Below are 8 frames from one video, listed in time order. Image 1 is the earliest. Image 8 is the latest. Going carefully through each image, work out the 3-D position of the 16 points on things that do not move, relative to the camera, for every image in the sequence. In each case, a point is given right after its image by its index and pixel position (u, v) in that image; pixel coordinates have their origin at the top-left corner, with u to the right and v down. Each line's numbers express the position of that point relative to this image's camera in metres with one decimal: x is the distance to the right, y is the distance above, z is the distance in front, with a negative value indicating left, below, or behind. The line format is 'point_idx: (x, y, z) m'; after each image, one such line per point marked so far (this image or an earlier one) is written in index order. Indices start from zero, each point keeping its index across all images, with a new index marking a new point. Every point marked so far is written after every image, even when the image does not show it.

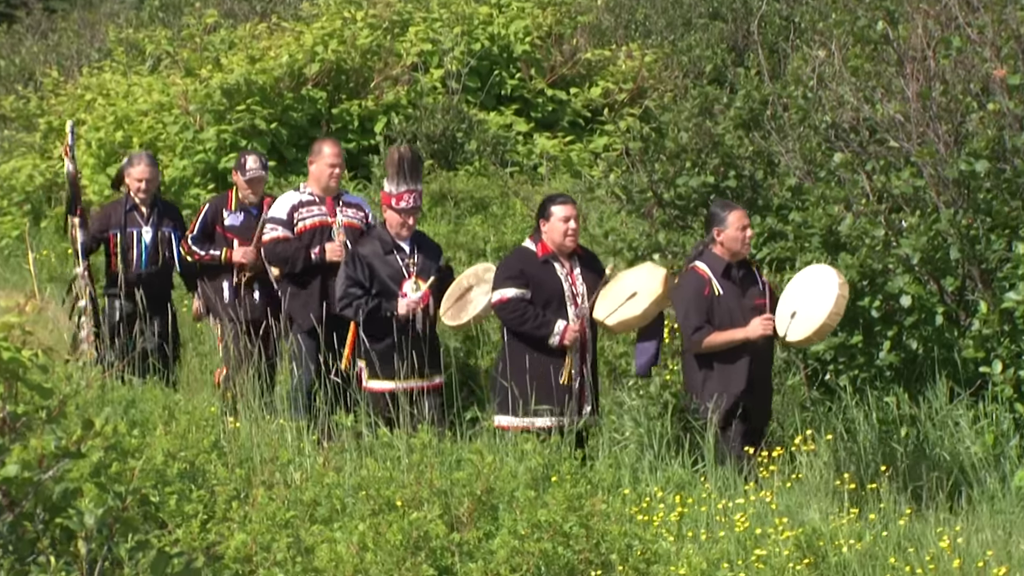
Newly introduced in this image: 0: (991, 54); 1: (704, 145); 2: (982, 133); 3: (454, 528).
0: (+2.3, +1.1, +7.1) m
1: (+1.0, +0.7, +7.7) m
2: (+2.2, +0.7, +6.9) m
3: (-0.2, -1.1, +6.5) m
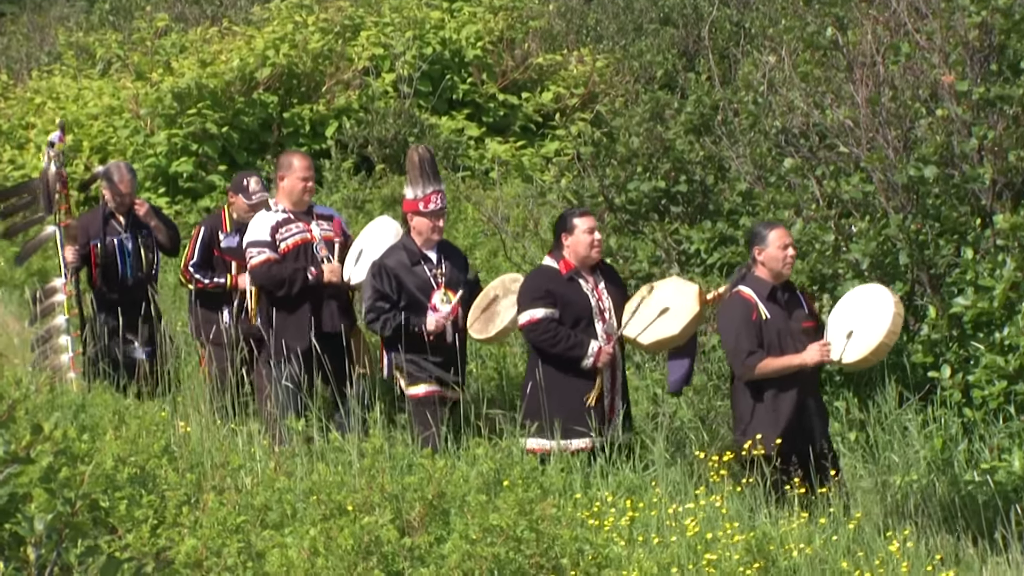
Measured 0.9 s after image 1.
0: (+2.1, +1.1, +7.2) m
1: (+0.7, +0.7, +7.7) m
2: (+2.0, +0.7, +6.9) m
3: (-0.5, -1.1, +6.5) m
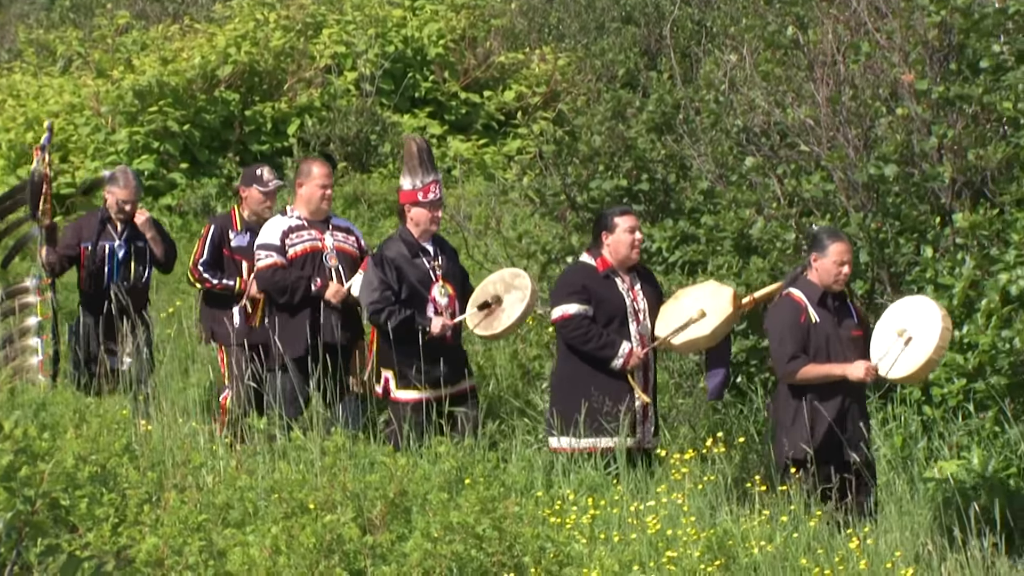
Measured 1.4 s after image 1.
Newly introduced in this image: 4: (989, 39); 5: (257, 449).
0: (+1.9, +1.1, +7.2) m
1: (+0.5, +0.7, +7.7) m
2: (+1.8, +0.7, +7.0) m
3: (-0.6, -1.1, +6.5) m
4: (+2.3, +1.2, +6.9) m
5: (-1.3, -0.8, +7.3) m
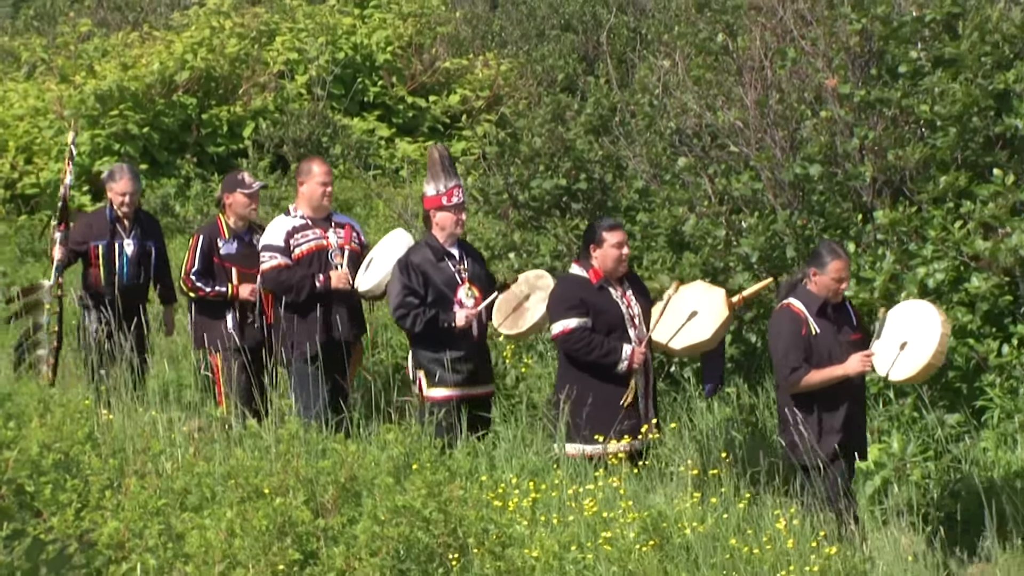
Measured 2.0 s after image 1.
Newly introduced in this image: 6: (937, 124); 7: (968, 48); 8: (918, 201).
0: (+1.6, +1.2, +7.6) m
1: (+0.2, +0.8, +8.0) m
2: (+1.5, +0.7, +7.3) m
3: (-0.9, -1.1, +6.9) m
4: (+2.0, +1.2, +7.3) m
5: (-1.6, -0.8, +7.6) m
6: (+2.1, +0.8, +7.2) m
7: (+2.2, +1.2, +7.1) m
8: (+2.0, +0.4, +7.3) m
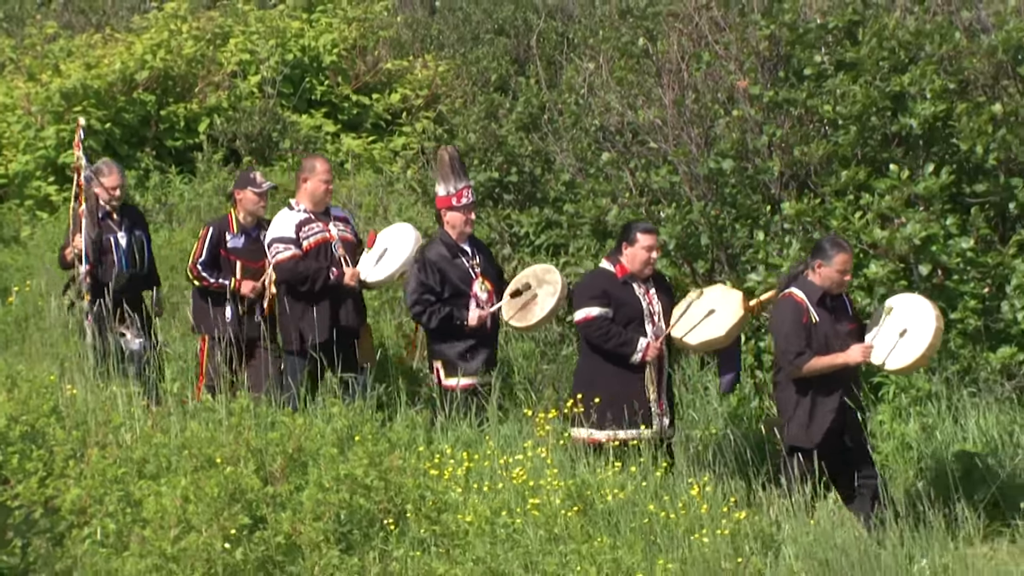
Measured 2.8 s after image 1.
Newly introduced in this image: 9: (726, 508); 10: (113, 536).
0: (+1.3, +1.2, +8.2) m
1: (-0.1, +0.8, +8.6) m
2: (+1.2, +0.8, +8.0) m
3: (-1.3, -1.0, +7.5) m
4: (+1.6, +1.3, +7.9) m
5: (-1.9, -0.7, +8.2) m
6: (+1.8, +0.9, +7.9) m
7: (+1.9, +1.2, +7.7) m
8: (+1.7, +0.5, +8.0) m
9: (+1.1, -1.1, +7.3) m
10: (-1.9, -1.2, +6.9) m
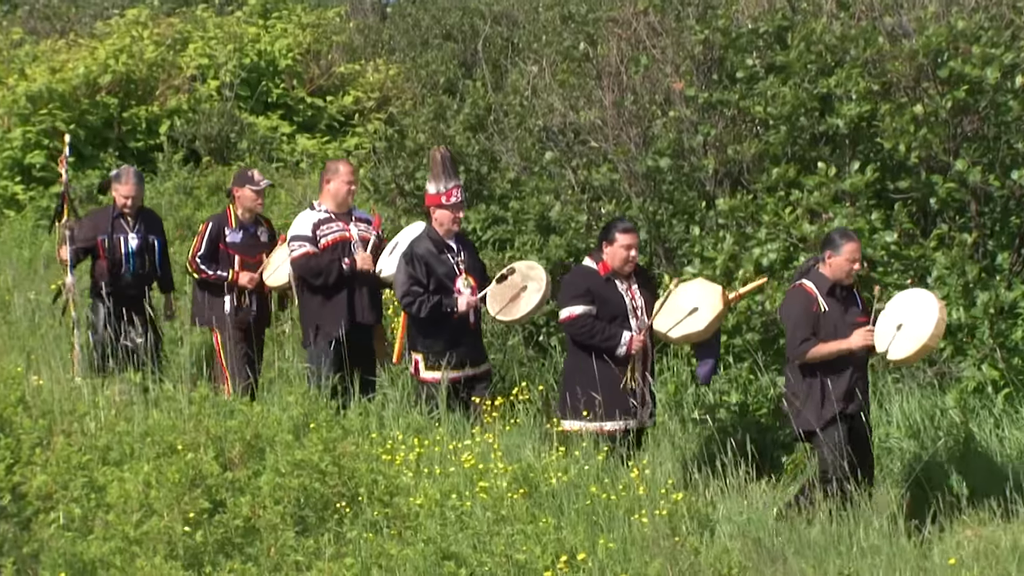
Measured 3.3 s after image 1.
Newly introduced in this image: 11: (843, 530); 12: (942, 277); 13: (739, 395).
0: (+1.0, +1.3, +8.6) m
1: (-0.4, +0.9, +9.0) m
2: (+0.9, +0.9, +8.4) m
3: (-1.5, -1.0, +7.8) m
4: (+1.3, +1.3, +8.3) m
5: (-2.2, -0.7, +8.6) m
6: (+1.5, +0.9, +8.3) m
7: (+1.6, +1.3, +8.1) m
8: (+1.4, +0.6, +8.4) m
9: (+0.8, -1.0, +7.7) m
10: (-2.2, -1.2, +7.3) m
11: (+1.7, -1.2, +7.3) m
12: (+2.4, +0.1, +7.9) m
13: (+1.4, -0.6, +8.5) m
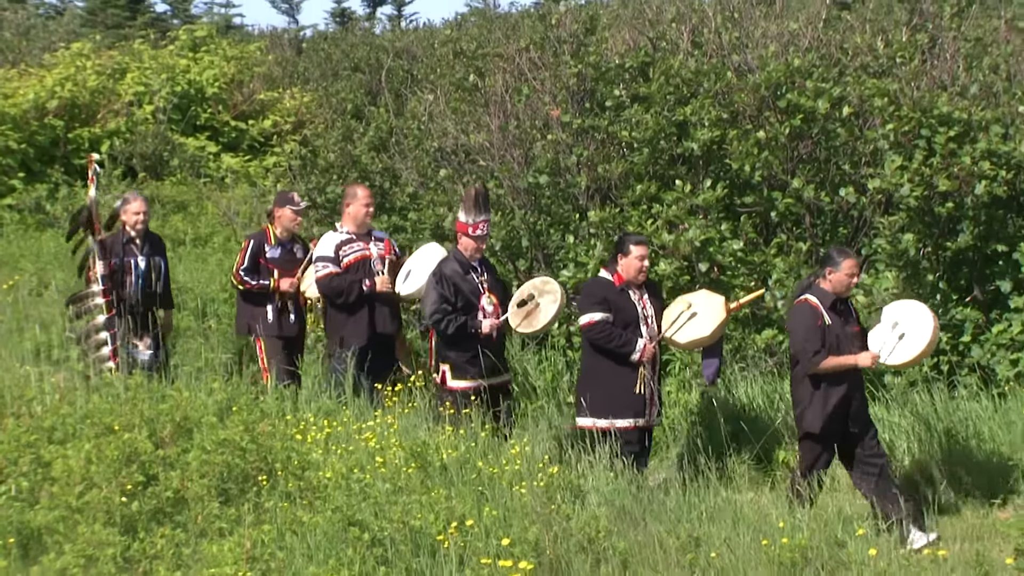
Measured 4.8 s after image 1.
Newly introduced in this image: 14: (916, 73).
0: (+0.3, +1.3, +9.8) m
1: (-1.1, +0.9, +10.2) m
2: (+0.2, +0.9, +9.6) m
3: (-2.2, -1.0, +9.0) m
4: (+0.7, +1.3, +9.6) m
5: (-2.9, -0.7, +9.7) m
6: (+0.8, +0.9, +9.5) m
7: (+0.9, +1.3, +9.4) m
8: (+0.7, +0.6, +9.6) m
9: (+0.1, -1.0, +8.9) m
10: (-2.8, -1.2, +8.4) m
11: (+1.0, -1.2, +8.5) m
12: (+1.7, +0.1, +9.2) m
13: (+0.7, -0.6, +9.7) m
14: (+2.6, +1.4, +9.4) m
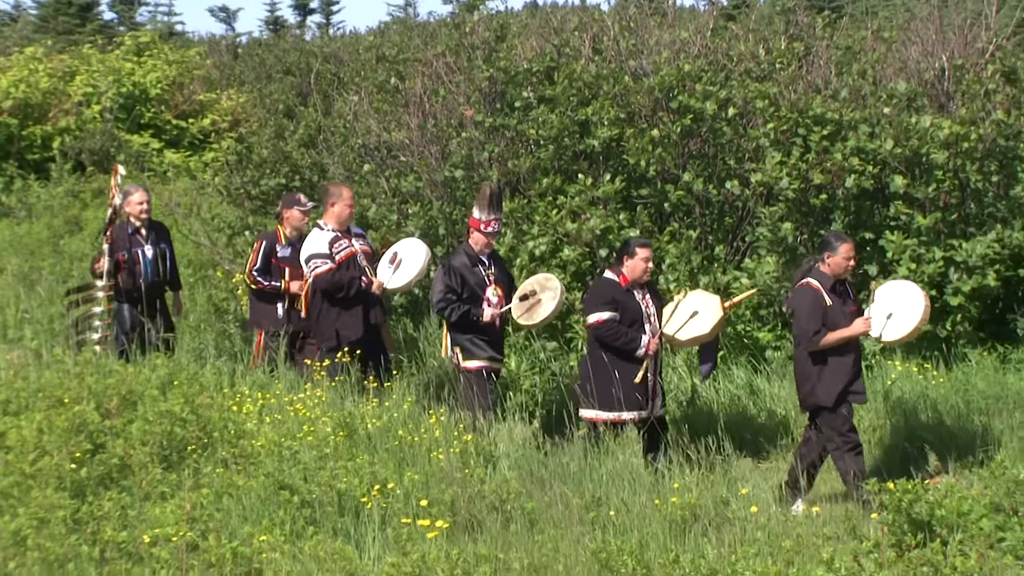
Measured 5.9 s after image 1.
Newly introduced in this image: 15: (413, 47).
0: (-0.3, +1.4, +10.8) m
1: (-1.7, +1.0, +11.1) m
2: (-0.4, +1.0, +10.5) m
3: (-2.8, -0.8, +9.9) m
4: (+0.1, +1.4, +10.5) m
5: (-3.5, -0.6, +10.5) m
6: (+0.2, +1.0, +10.5) m
7: (+0.3, +1.4, +10.3) m
8: (+0.1, +0.7, +10.6) m
9: (-0.4, -0.9, +9.9) m
10: (-3.4, -1.0, +9.3) m
11: (+0.5, -1.1, +9.5) m
12: (+1.1, +0.2, +10.2) m
13: (+0.1, -0.5, +10.7) m
14: (+2.0, +1.5, +10.4) m
15: (-0.9, +2.2, +13.5) m
